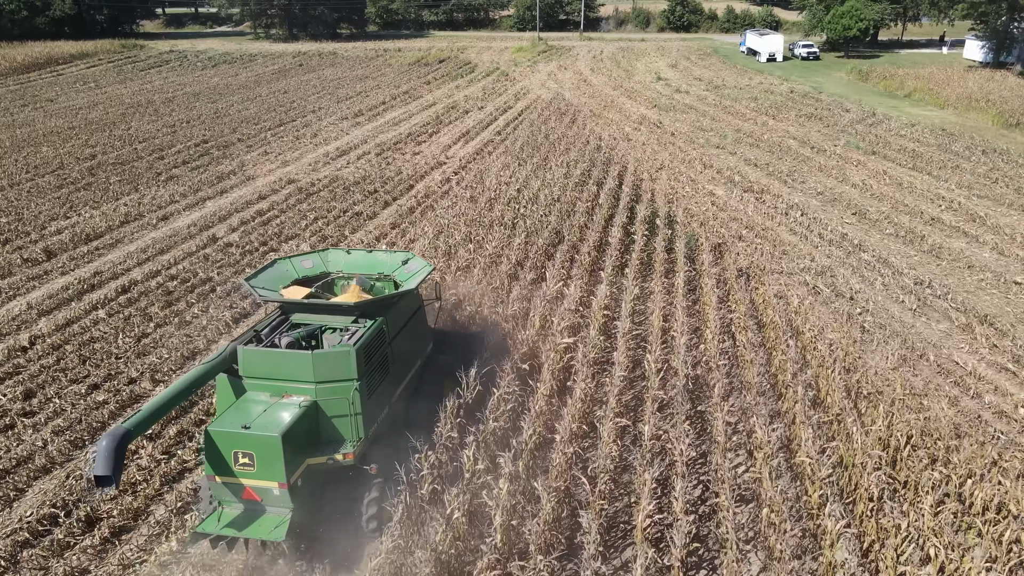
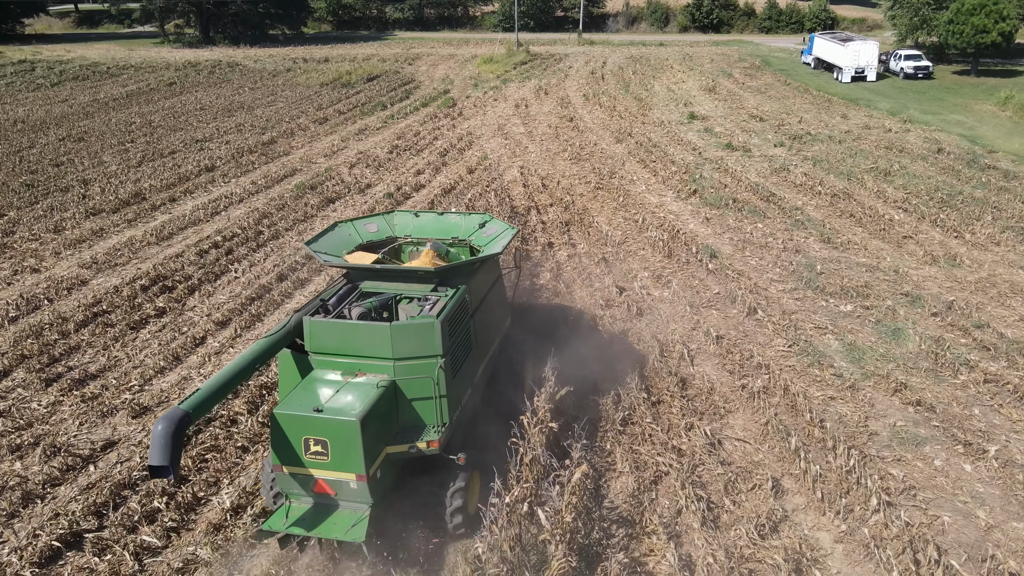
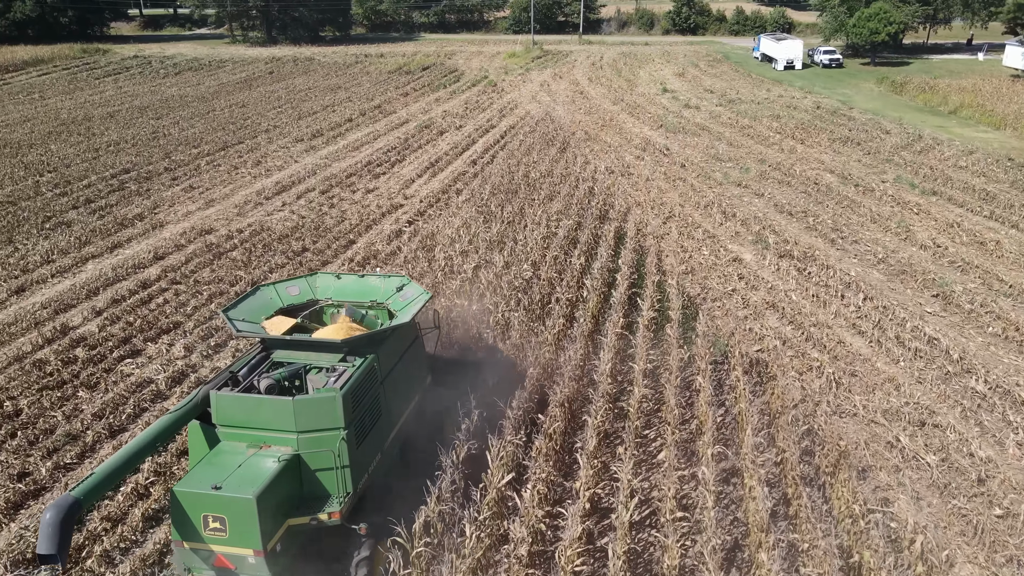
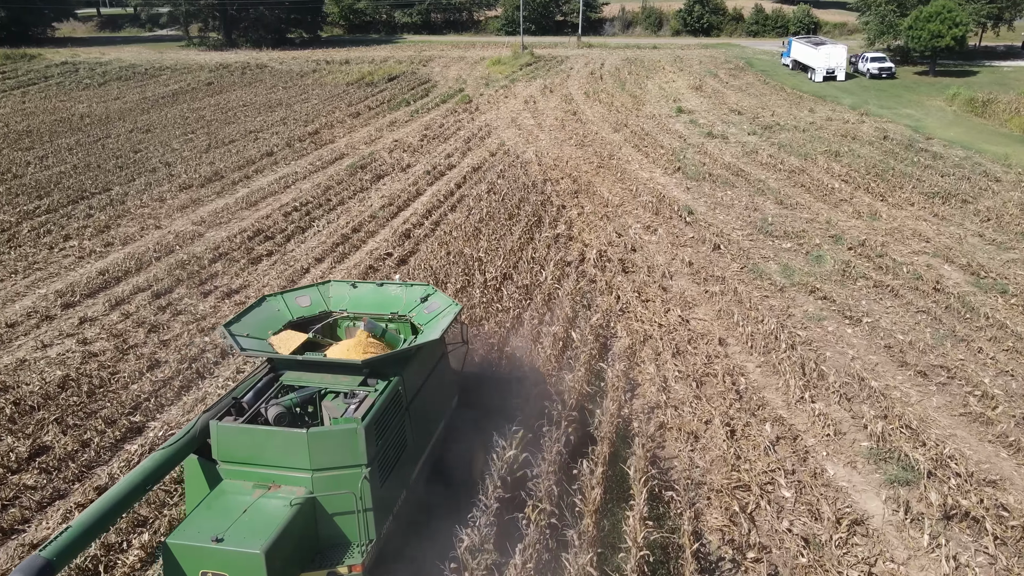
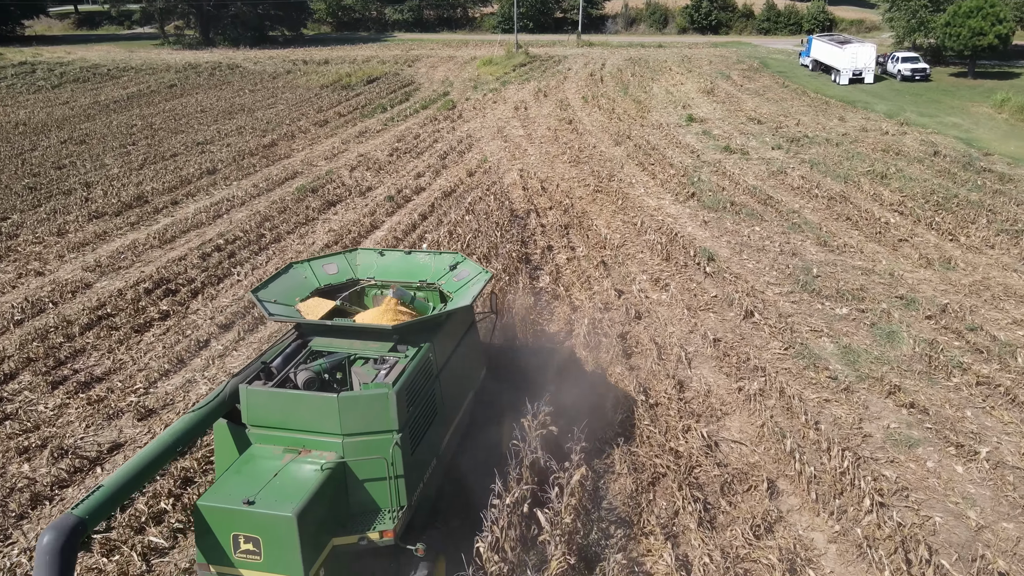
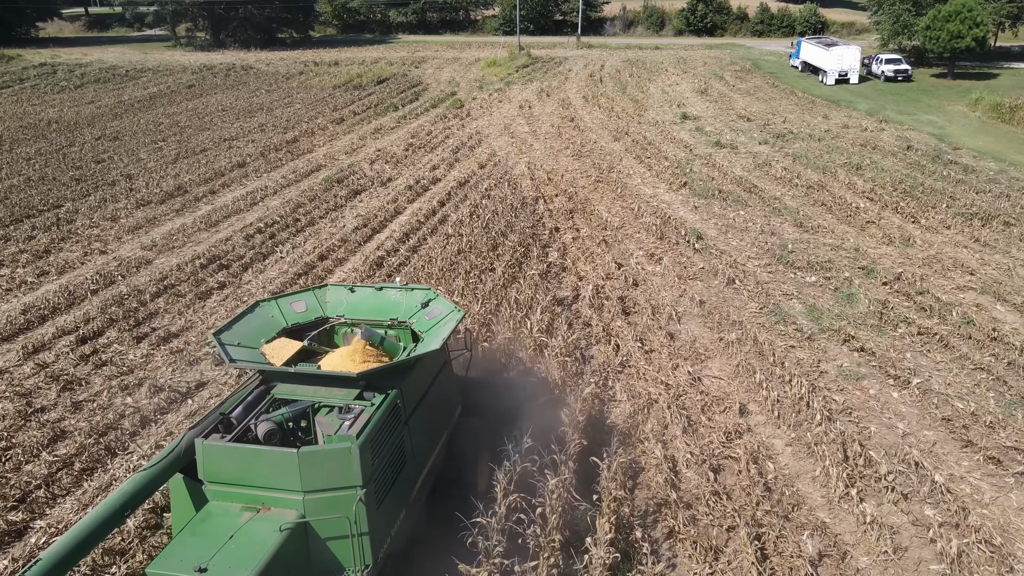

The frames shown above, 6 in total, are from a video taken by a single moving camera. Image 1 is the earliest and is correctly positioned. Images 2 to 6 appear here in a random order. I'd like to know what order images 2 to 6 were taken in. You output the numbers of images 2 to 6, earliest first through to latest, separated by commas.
3, 4, 6, 5, 2
